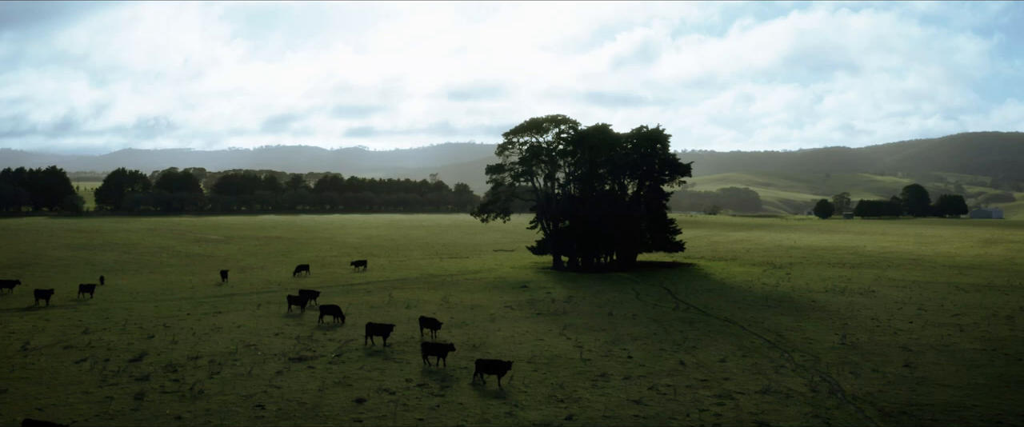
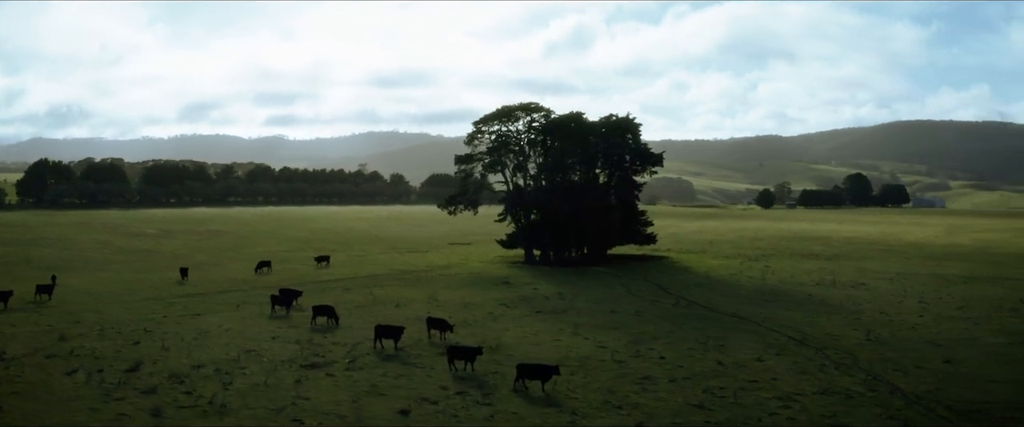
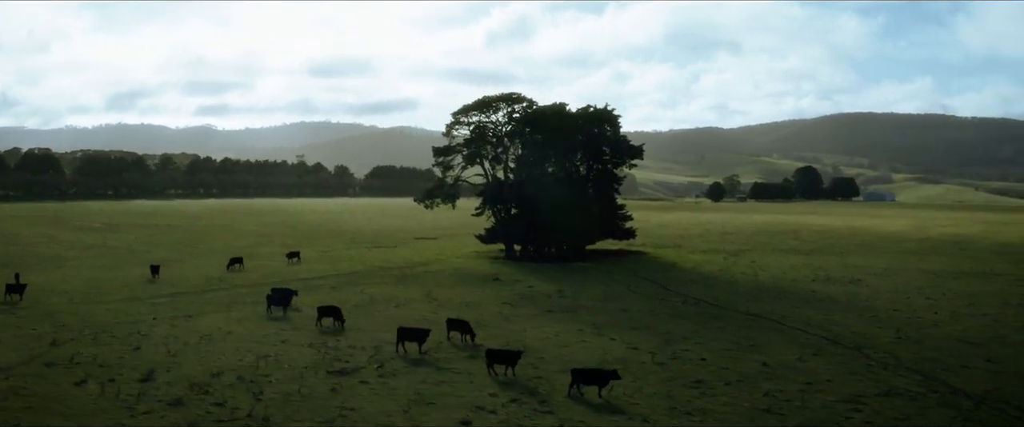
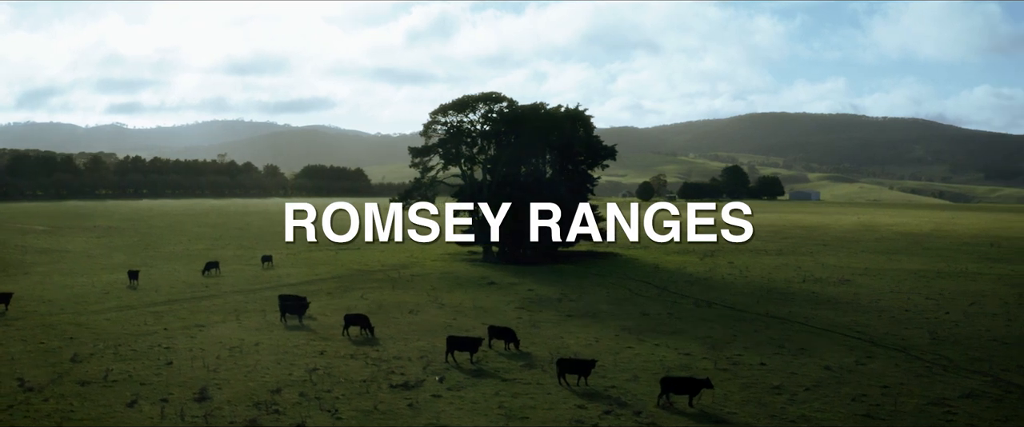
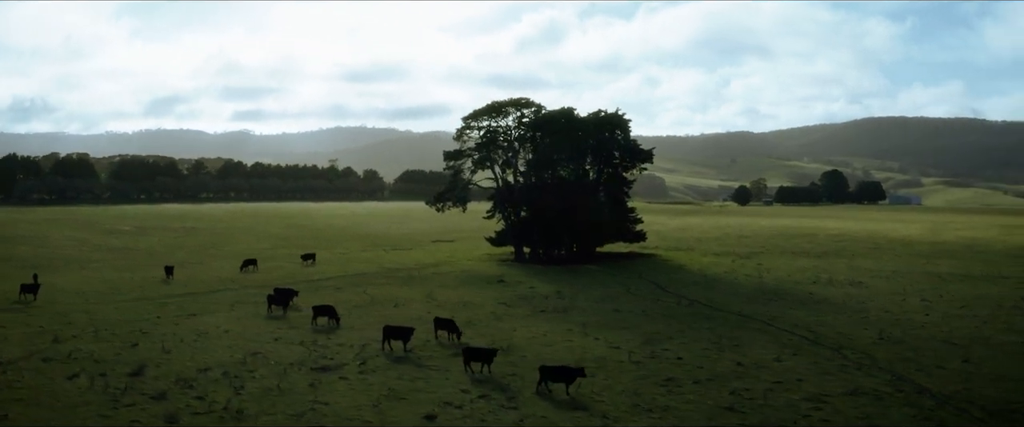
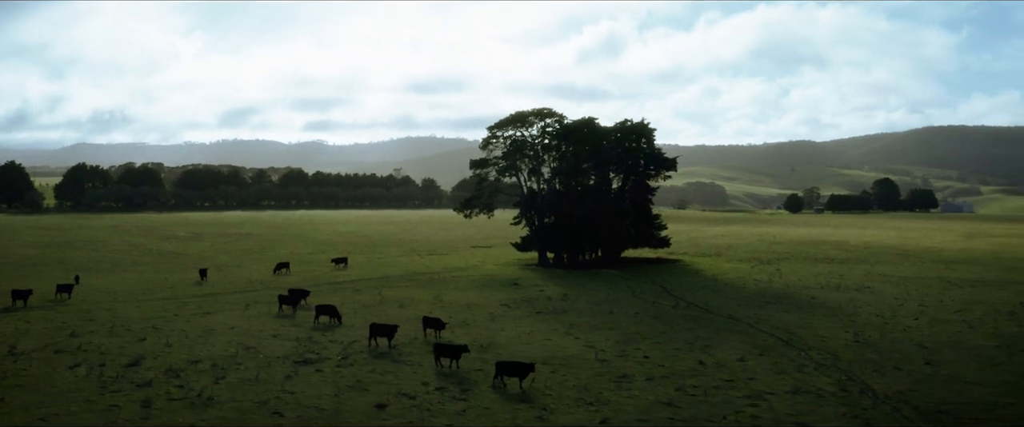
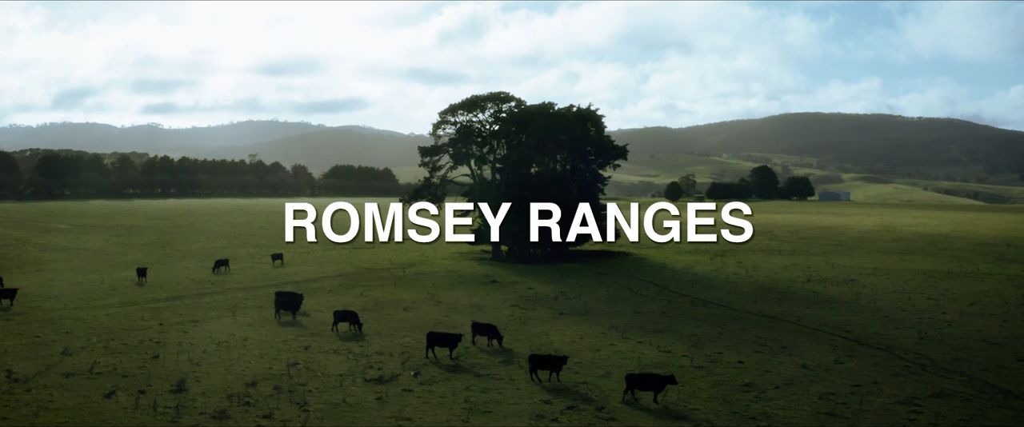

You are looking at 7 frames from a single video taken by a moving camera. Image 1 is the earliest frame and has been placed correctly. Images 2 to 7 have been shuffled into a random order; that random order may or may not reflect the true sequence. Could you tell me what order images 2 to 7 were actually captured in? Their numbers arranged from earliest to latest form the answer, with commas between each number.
6, 2, 5, 3, 7, 4
